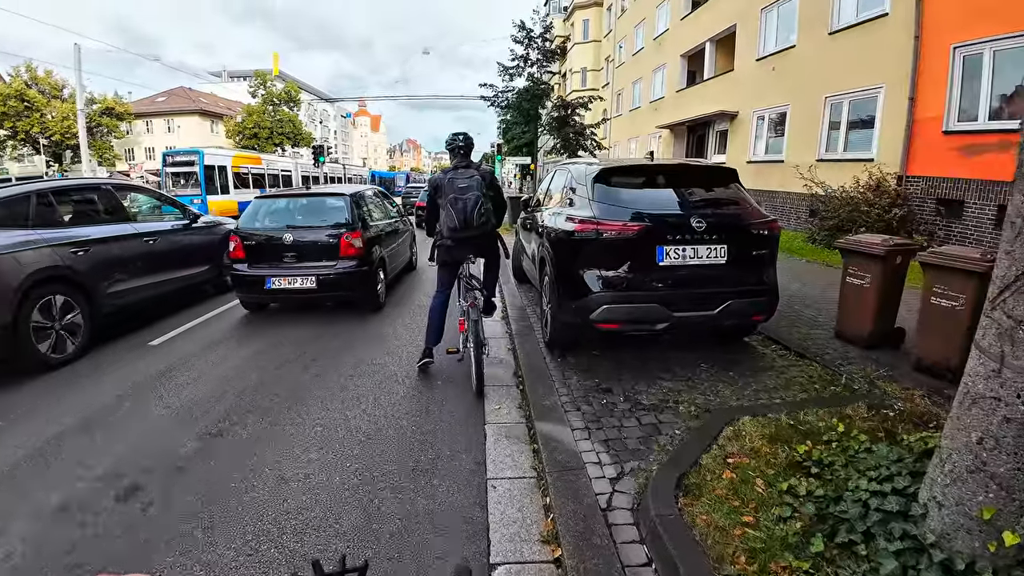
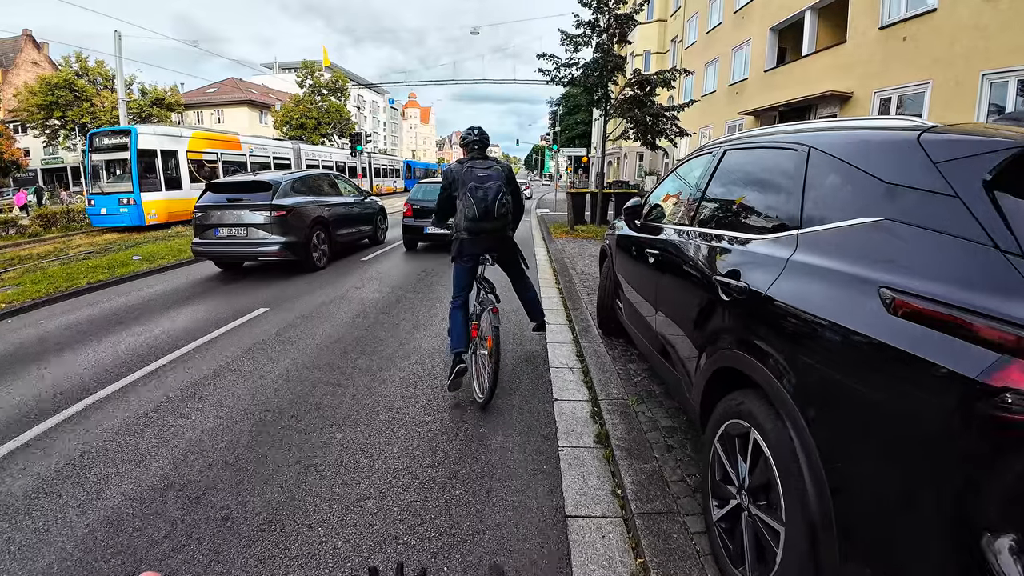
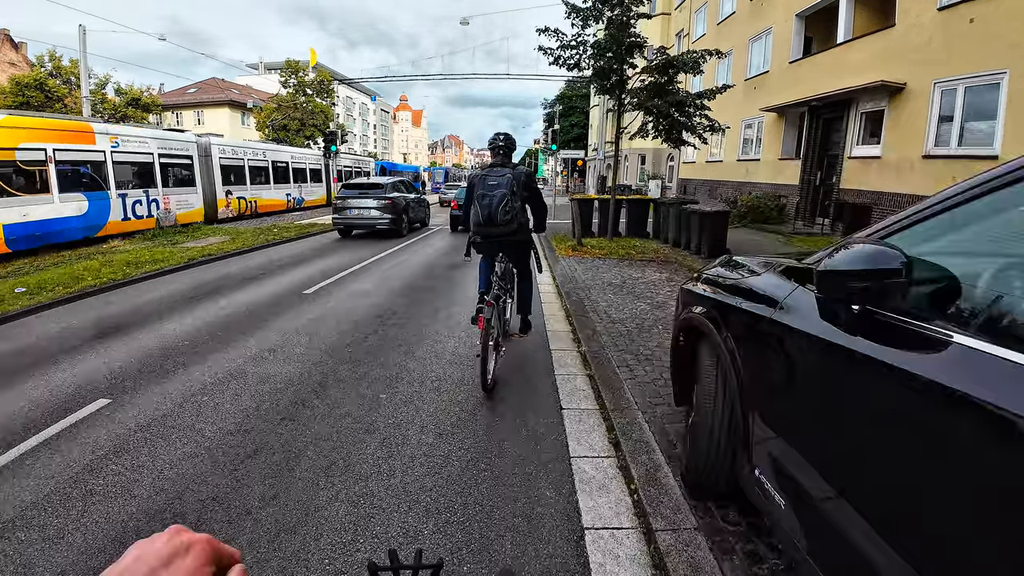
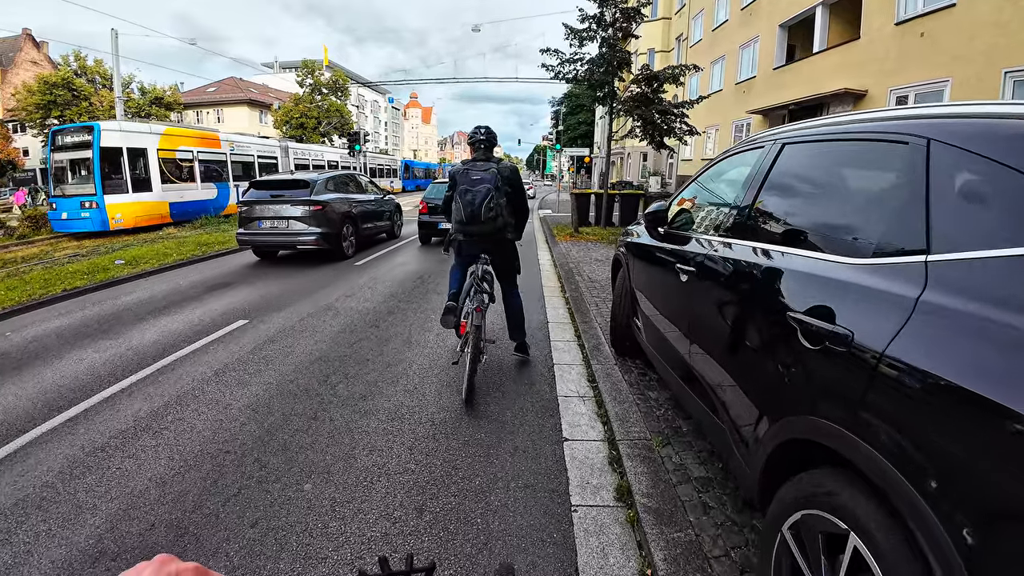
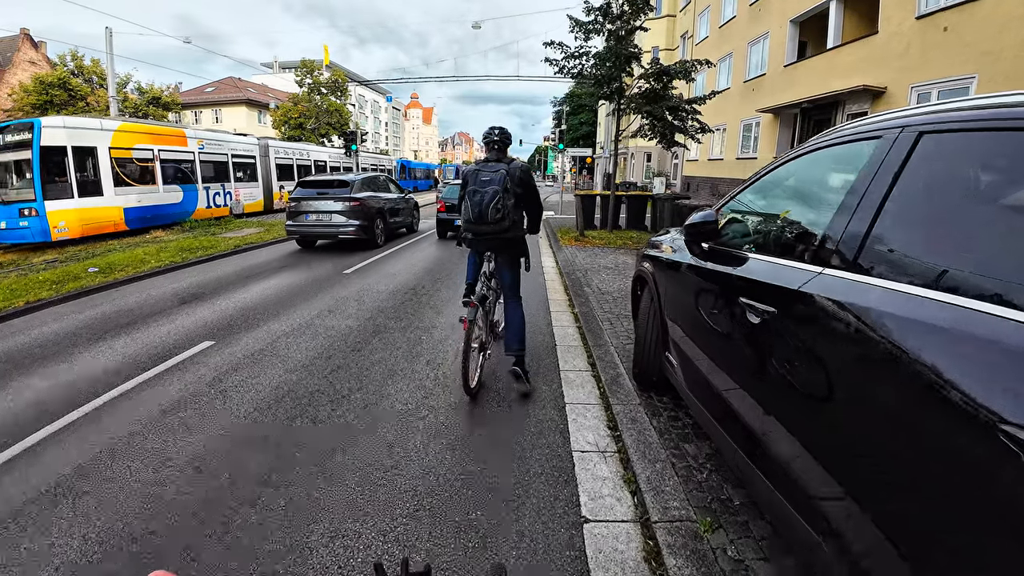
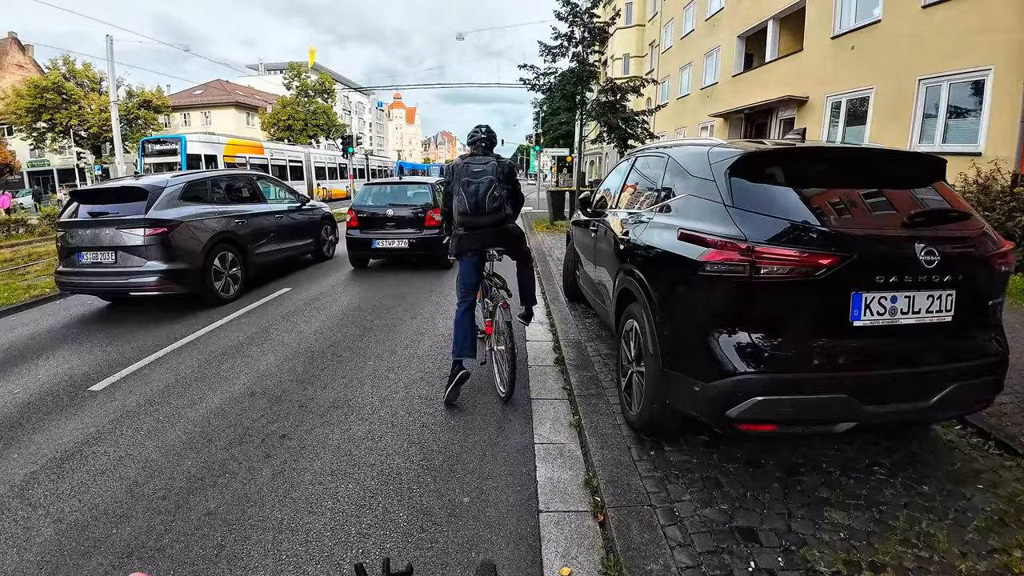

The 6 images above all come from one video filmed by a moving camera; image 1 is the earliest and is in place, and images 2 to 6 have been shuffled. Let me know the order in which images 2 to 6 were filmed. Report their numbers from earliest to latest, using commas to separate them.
6, 2, 4, 5, 3
